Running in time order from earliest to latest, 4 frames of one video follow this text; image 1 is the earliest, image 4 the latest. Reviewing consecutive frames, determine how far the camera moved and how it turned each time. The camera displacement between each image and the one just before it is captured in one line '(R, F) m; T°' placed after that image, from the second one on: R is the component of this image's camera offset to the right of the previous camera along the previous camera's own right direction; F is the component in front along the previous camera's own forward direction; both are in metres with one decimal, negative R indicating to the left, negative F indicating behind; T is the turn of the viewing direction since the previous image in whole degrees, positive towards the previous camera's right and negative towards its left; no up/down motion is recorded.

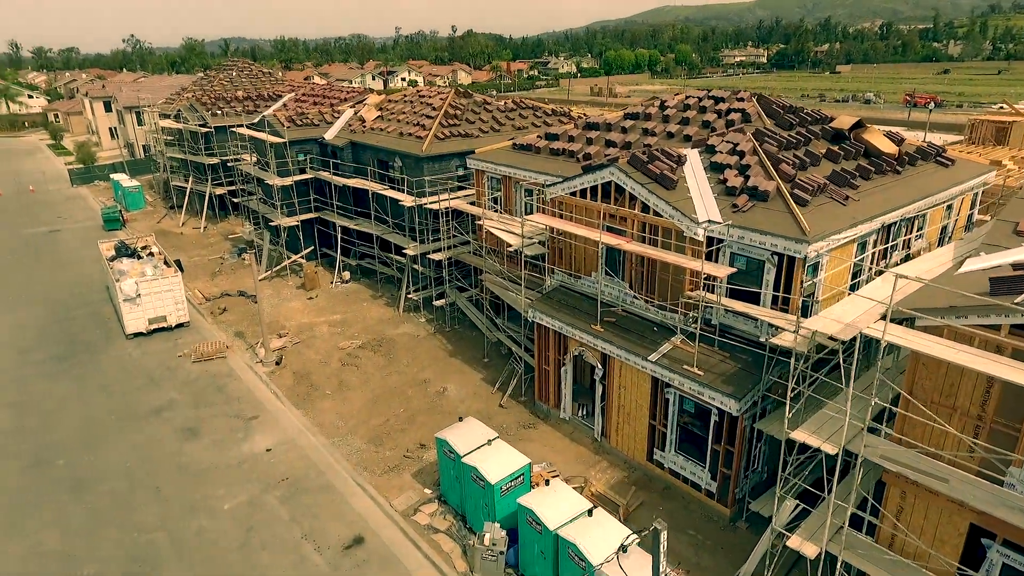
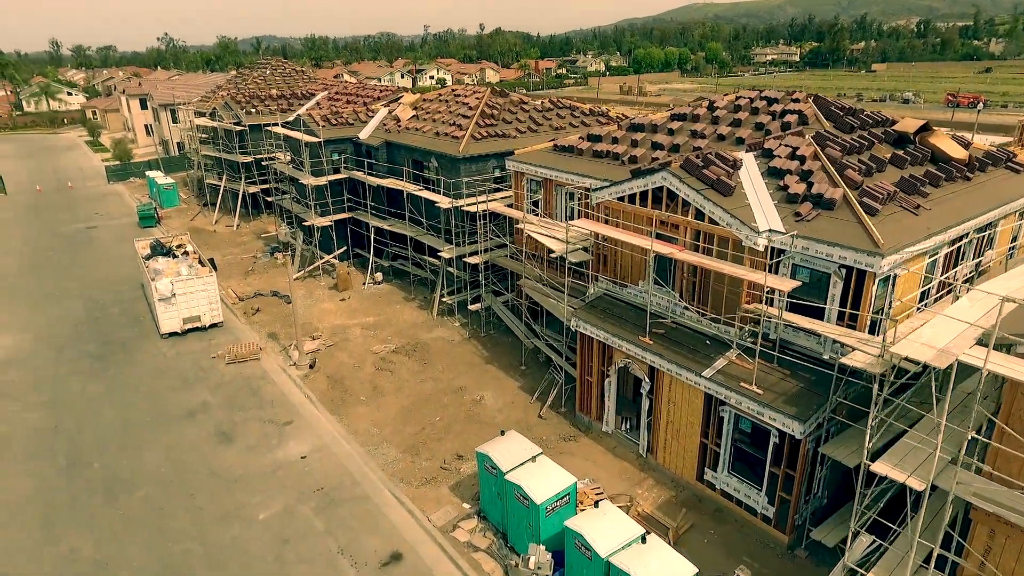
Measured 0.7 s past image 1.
(-0.8, +0.9) m; -2°
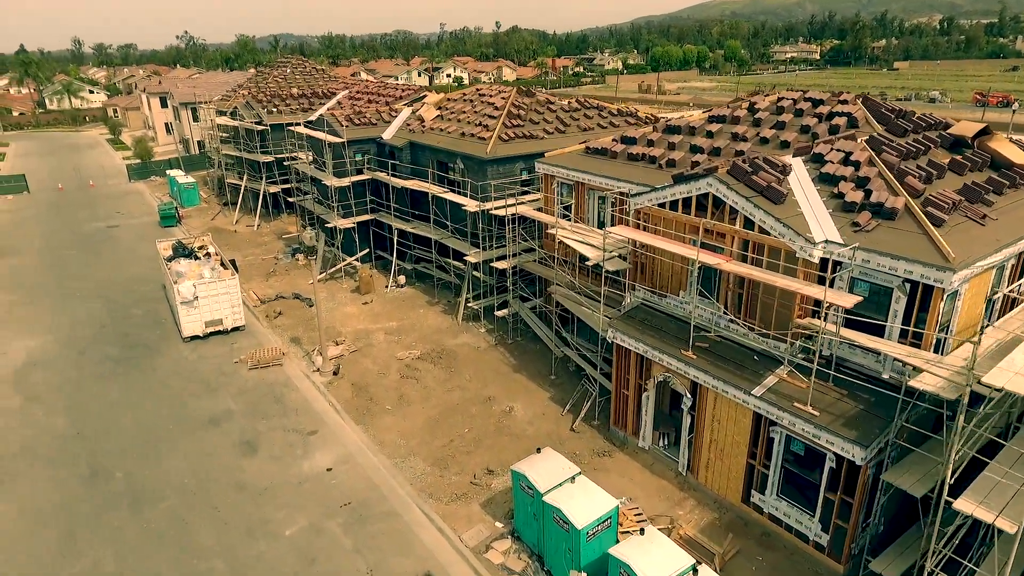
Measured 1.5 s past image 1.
(-0.8, +0.9) m; -1°
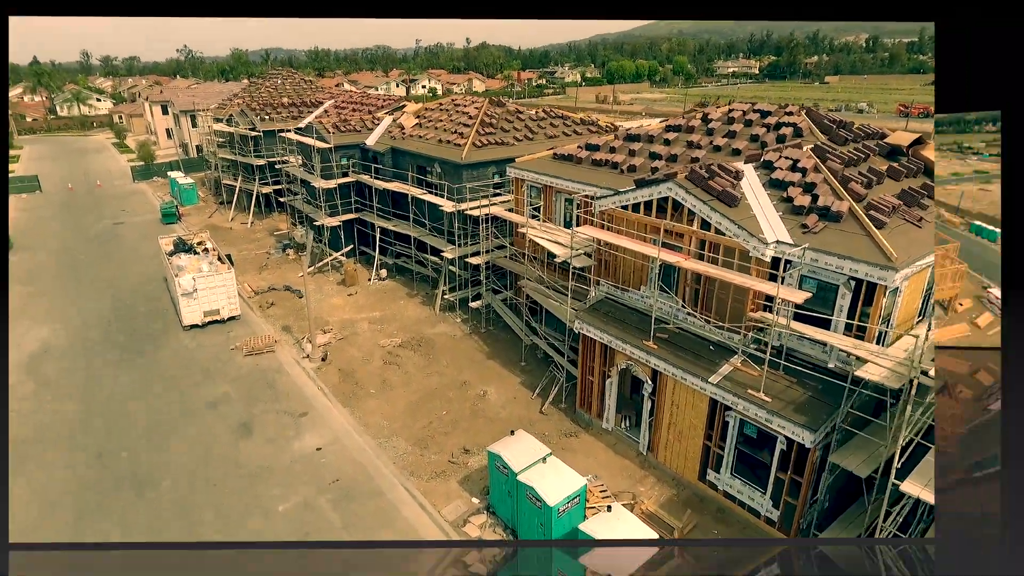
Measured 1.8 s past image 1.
(+1.5, -3.0) m; 0°
